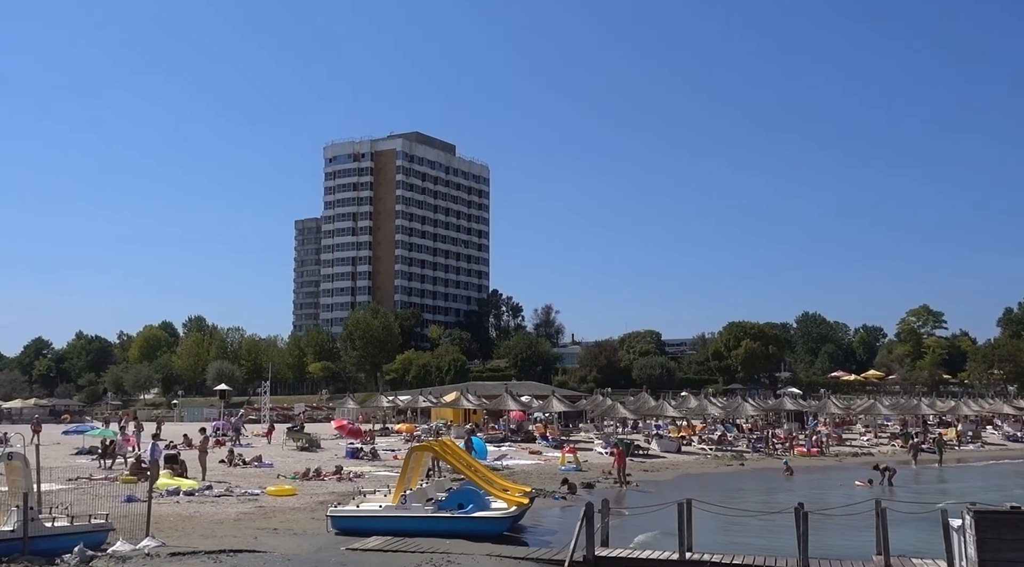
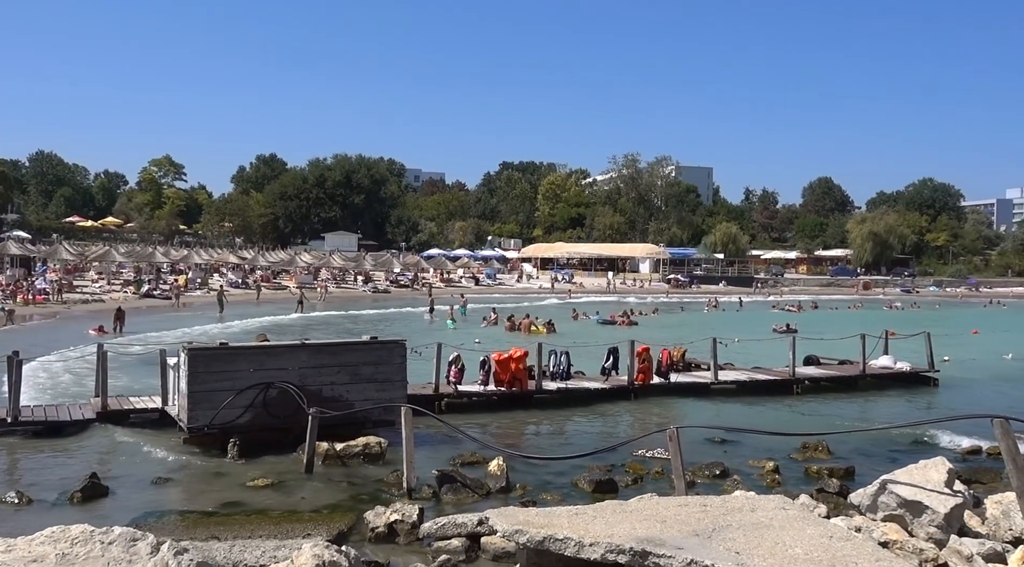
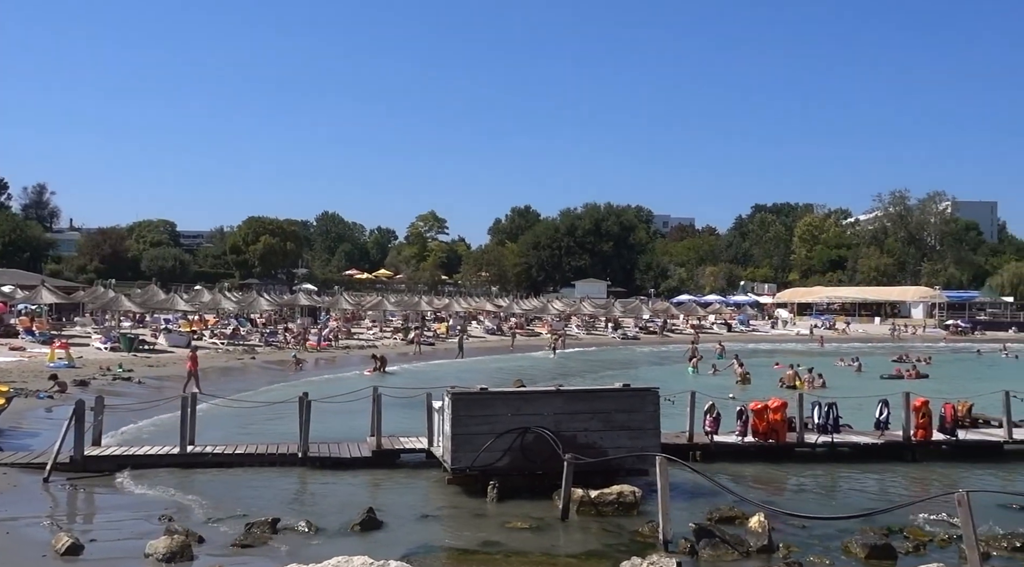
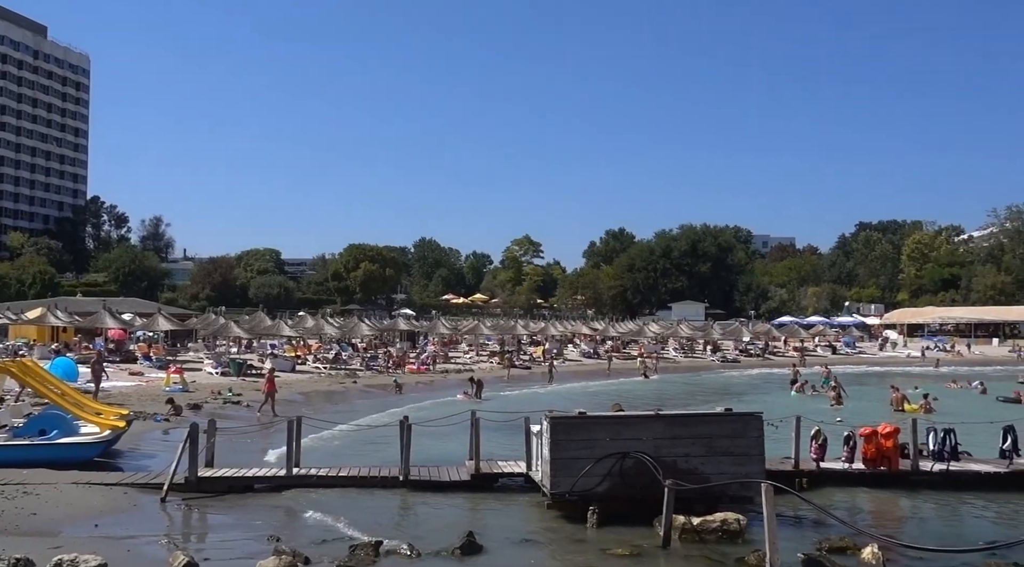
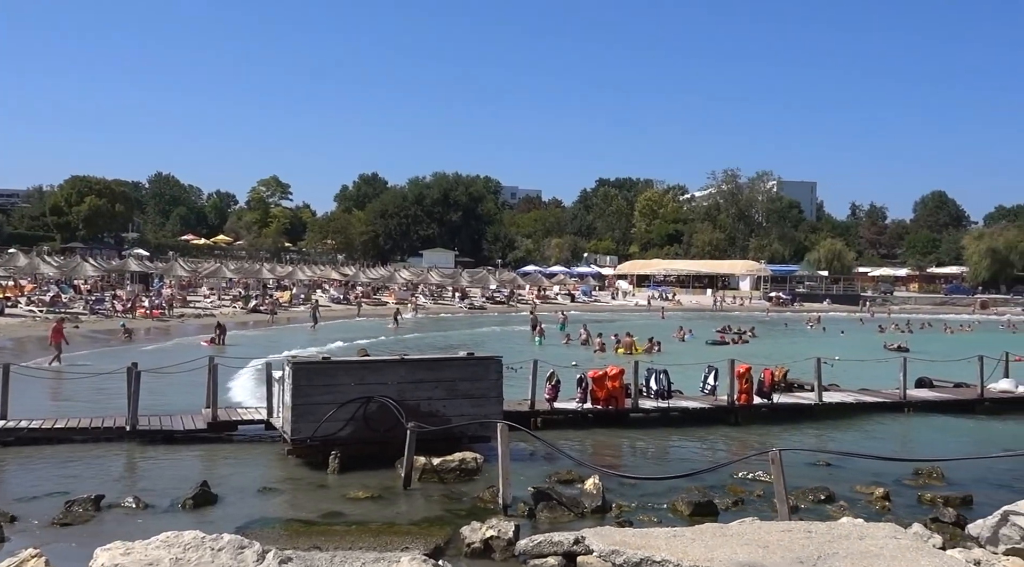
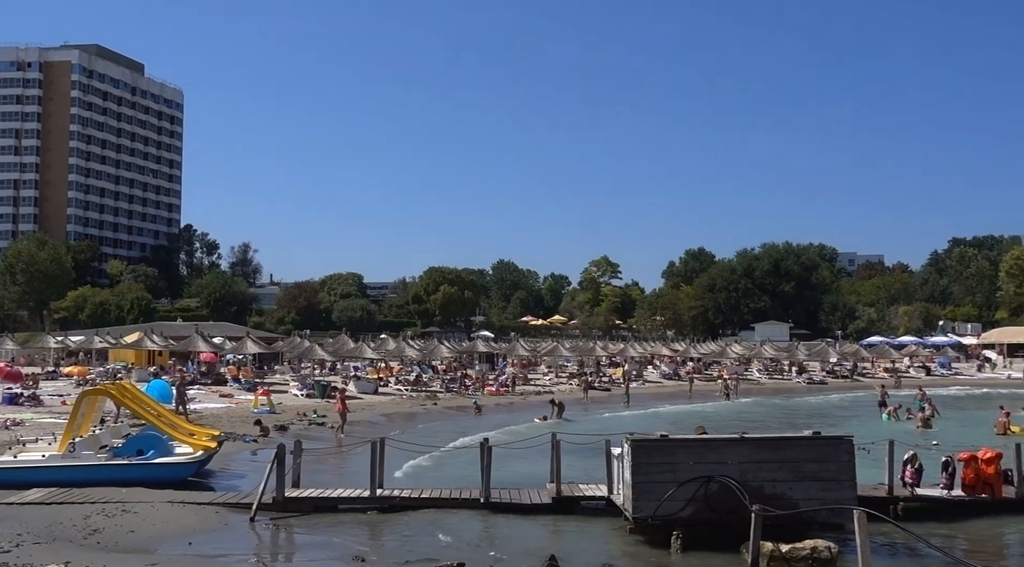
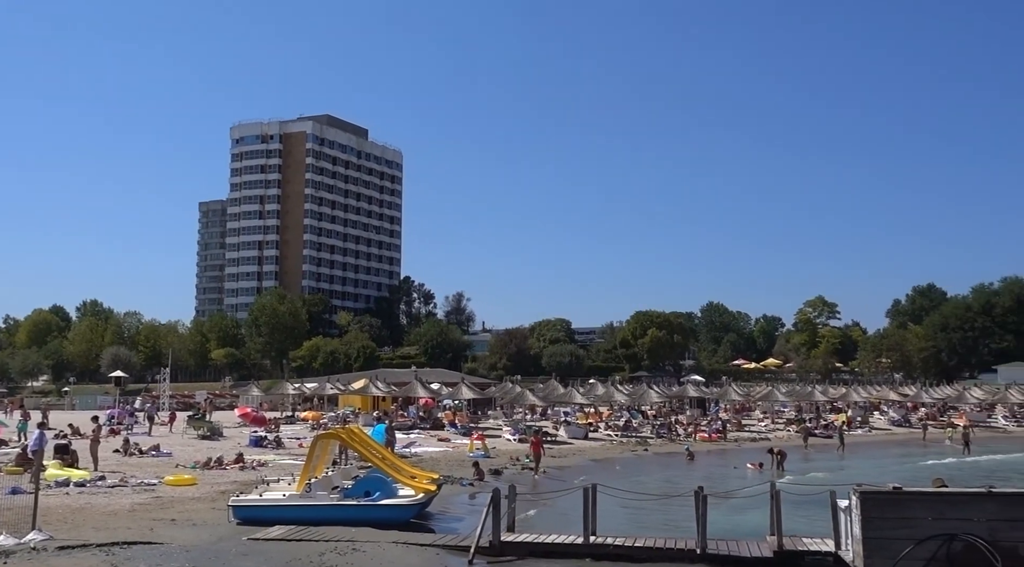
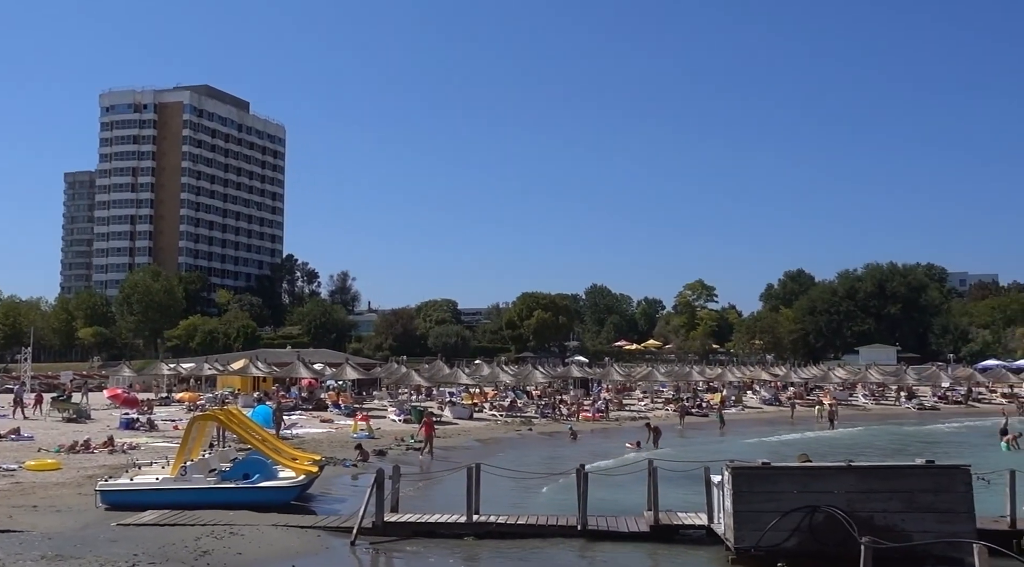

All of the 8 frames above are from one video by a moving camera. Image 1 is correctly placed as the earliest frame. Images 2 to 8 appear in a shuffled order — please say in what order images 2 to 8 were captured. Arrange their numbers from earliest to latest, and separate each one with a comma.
7, 8, 6, 4, 3, 5, 2
